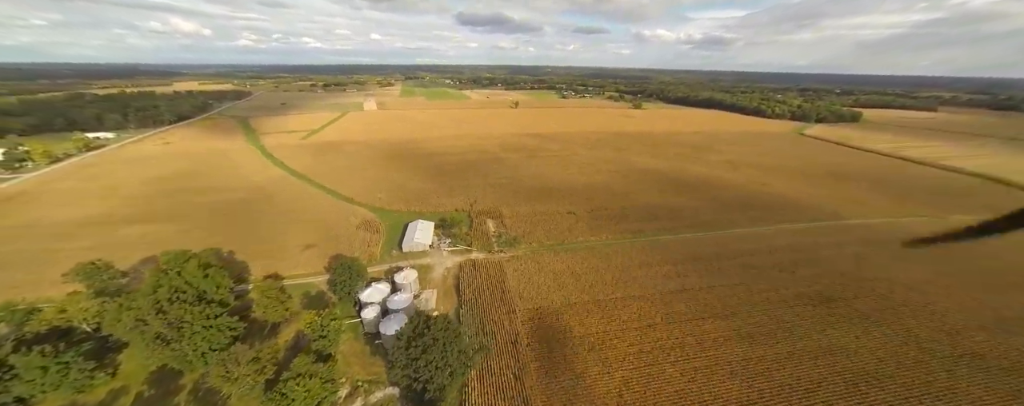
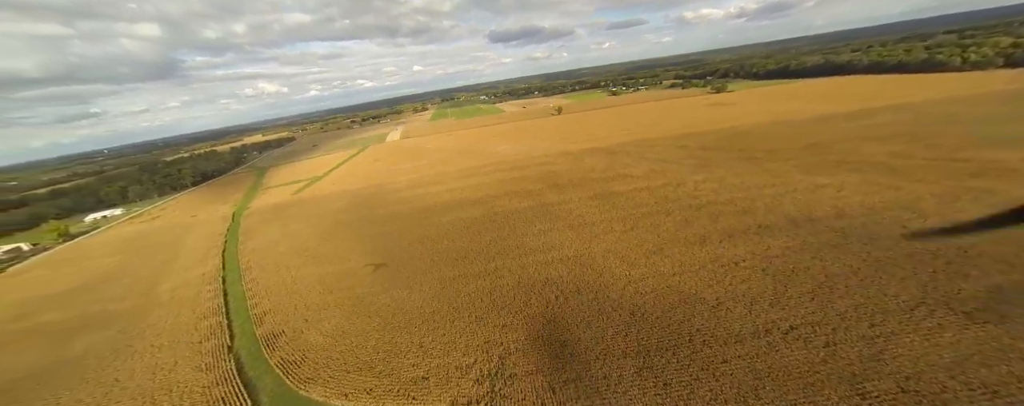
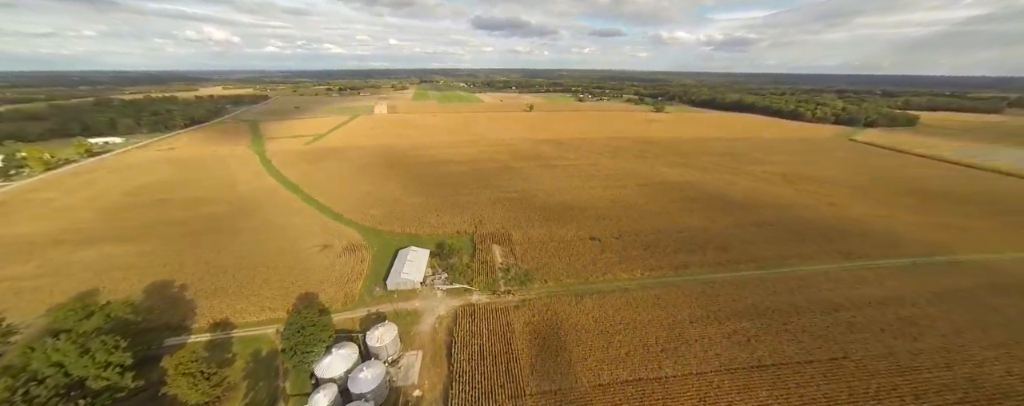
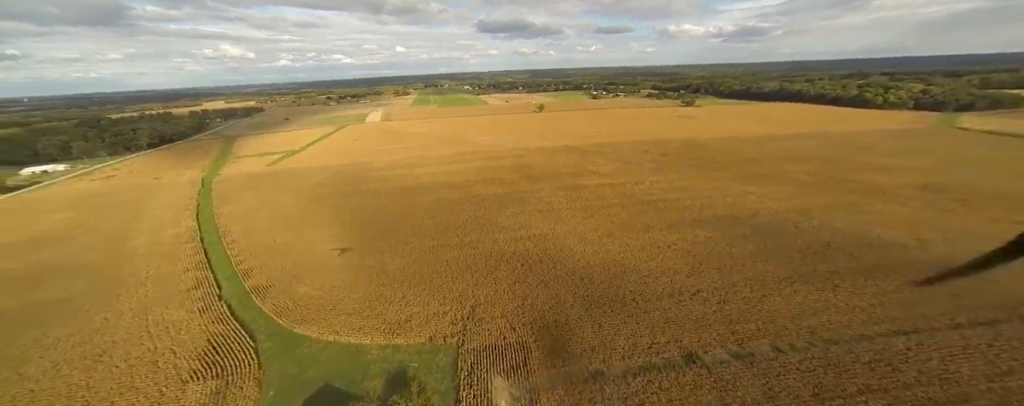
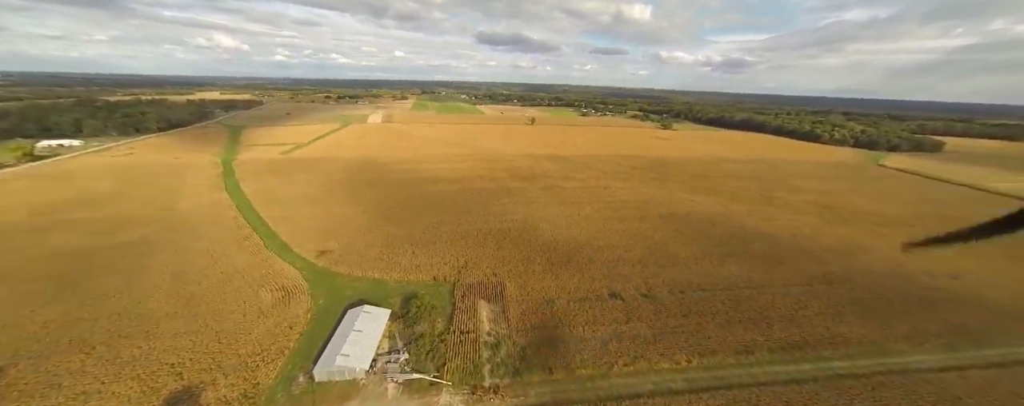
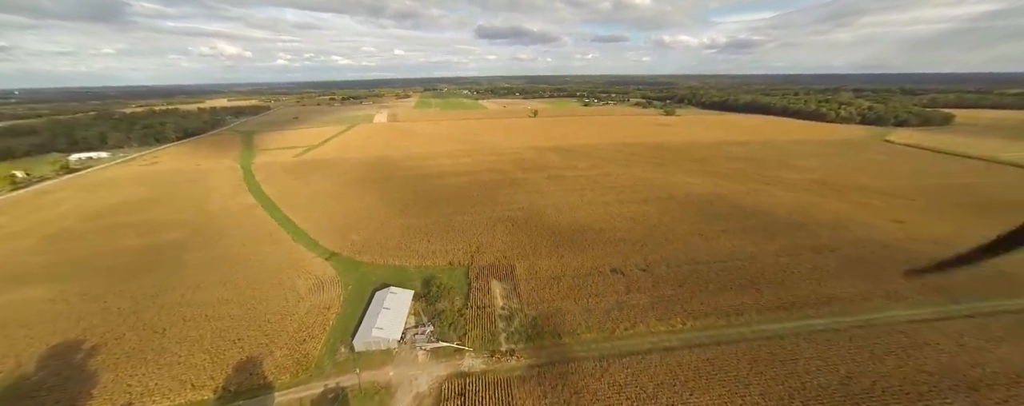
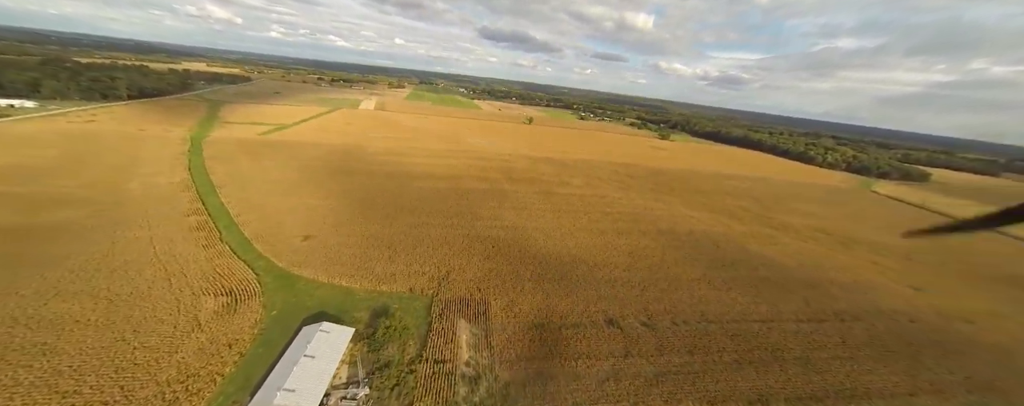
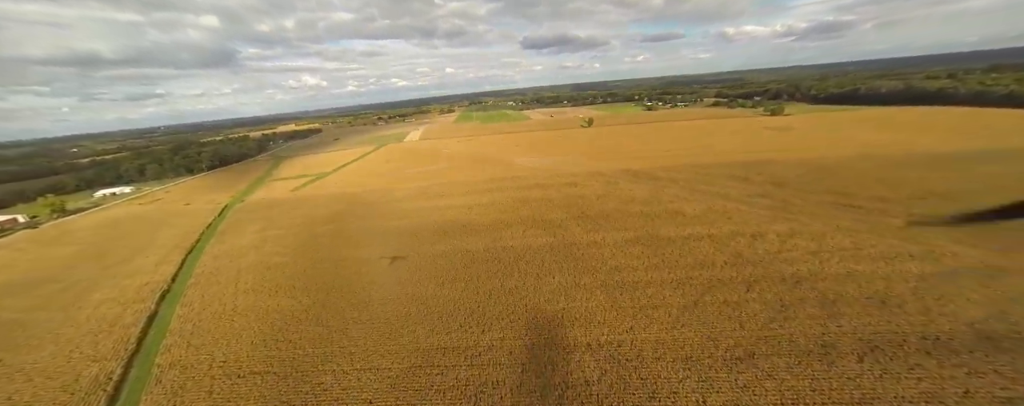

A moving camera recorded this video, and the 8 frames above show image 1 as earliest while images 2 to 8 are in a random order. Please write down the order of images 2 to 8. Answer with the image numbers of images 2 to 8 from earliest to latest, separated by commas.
3, 6, 5, 7, 4, 2, 8
